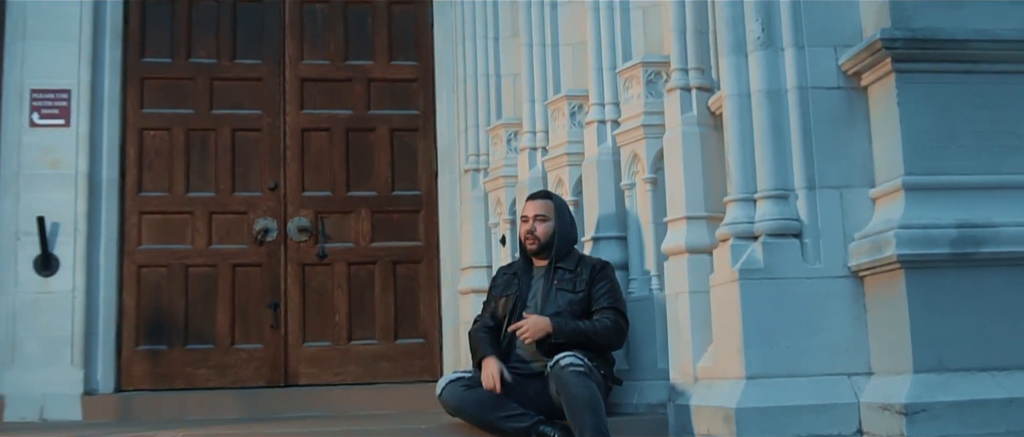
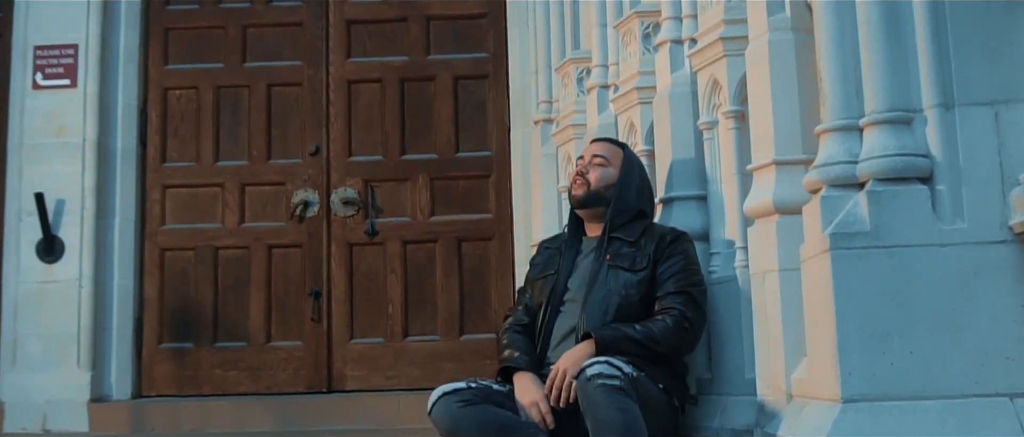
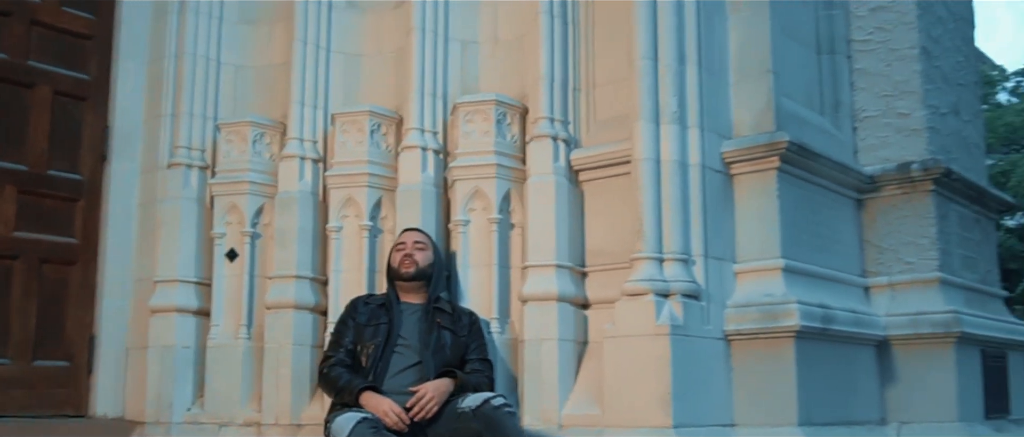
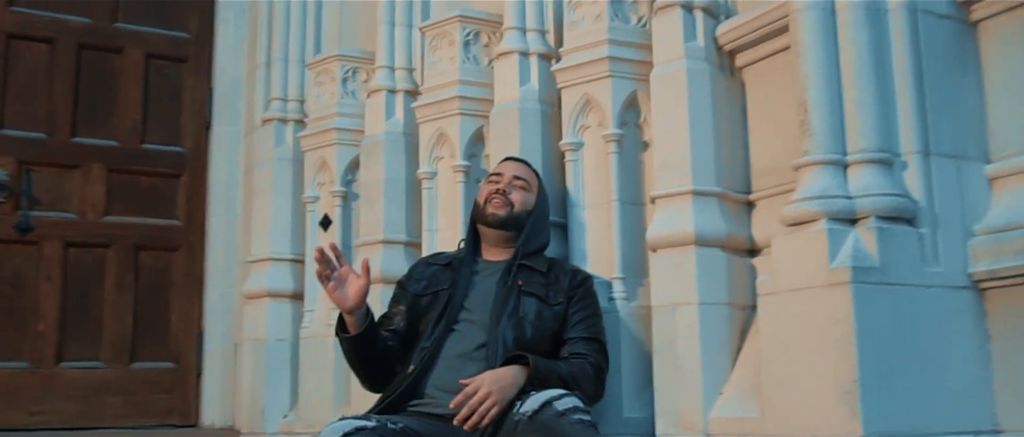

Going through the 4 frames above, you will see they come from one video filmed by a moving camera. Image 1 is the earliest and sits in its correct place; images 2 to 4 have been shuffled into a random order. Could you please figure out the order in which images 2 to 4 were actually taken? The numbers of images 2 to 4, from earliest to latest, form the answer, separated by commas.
2, 4, 3
